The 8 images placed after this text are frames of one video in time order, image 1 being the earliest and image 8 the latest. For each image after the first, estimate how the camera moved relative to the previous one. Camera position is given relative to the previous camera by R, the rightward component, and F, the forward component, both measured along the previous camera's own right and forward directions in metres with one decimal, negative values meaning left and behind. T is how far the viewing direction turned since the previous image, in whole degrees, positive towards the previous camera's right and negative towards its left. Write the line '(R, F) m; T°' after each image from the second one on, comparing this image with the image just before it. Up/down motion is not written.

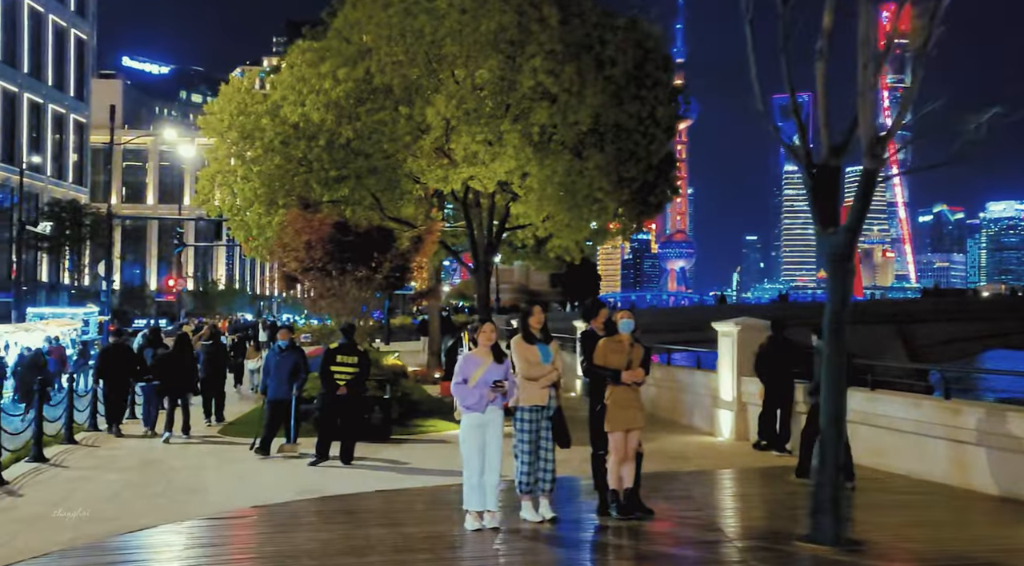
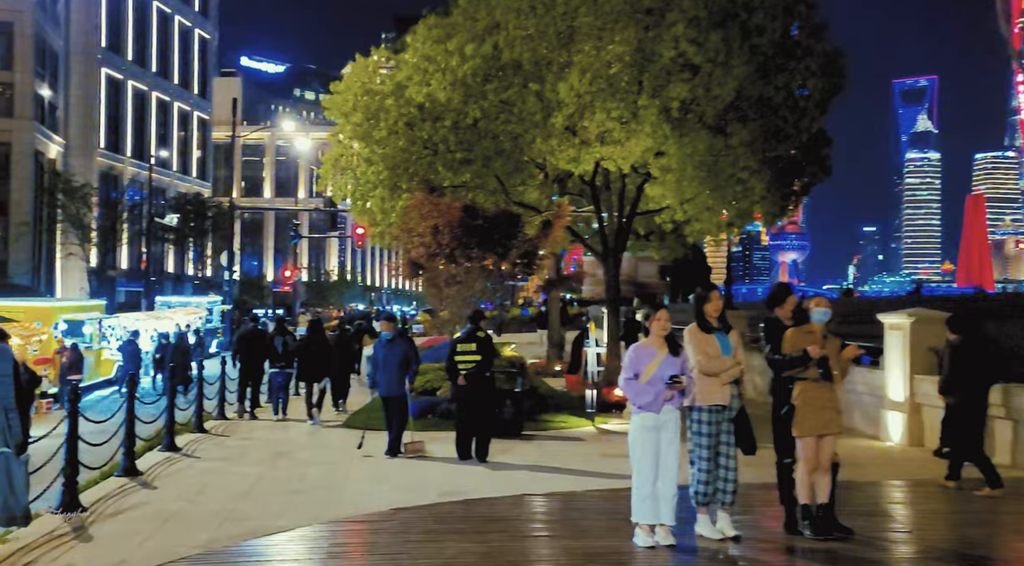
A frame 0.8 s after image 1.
(-0.4, +0.8) m; -6°
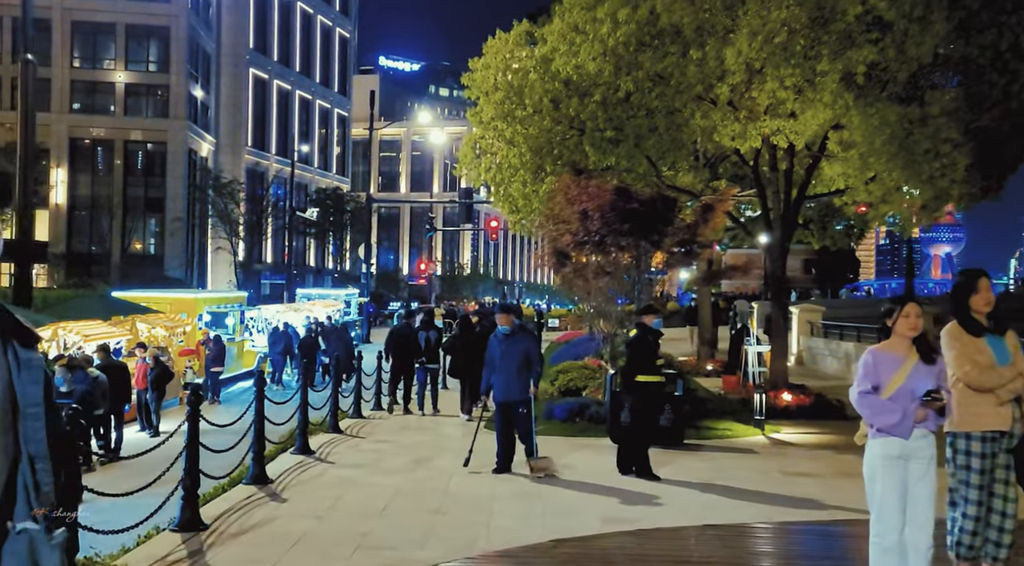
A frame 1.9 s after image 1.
(-0.3, +1.3) m; -7°
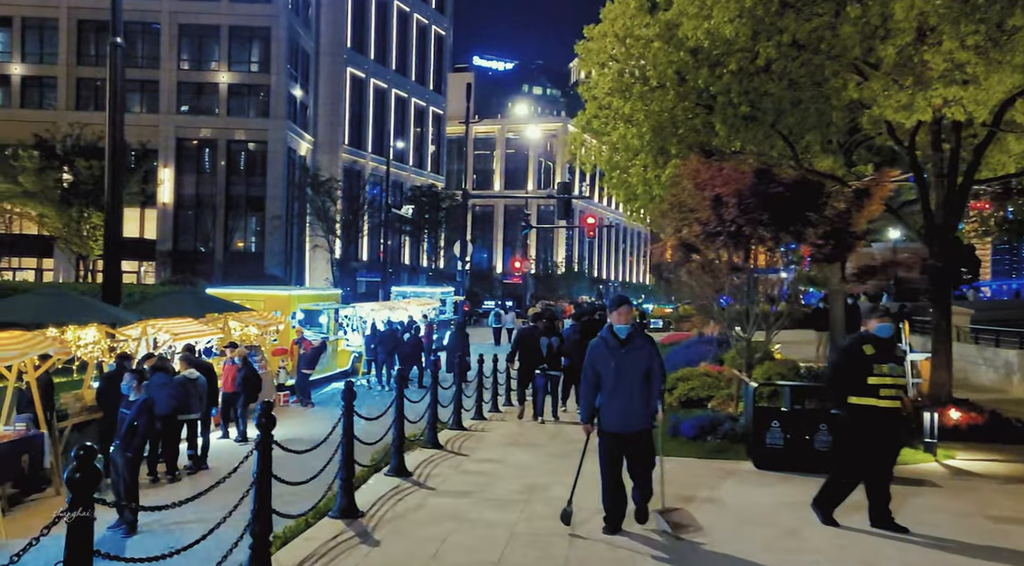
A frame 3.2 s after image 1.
(-0.3, +1.6) m; -5°
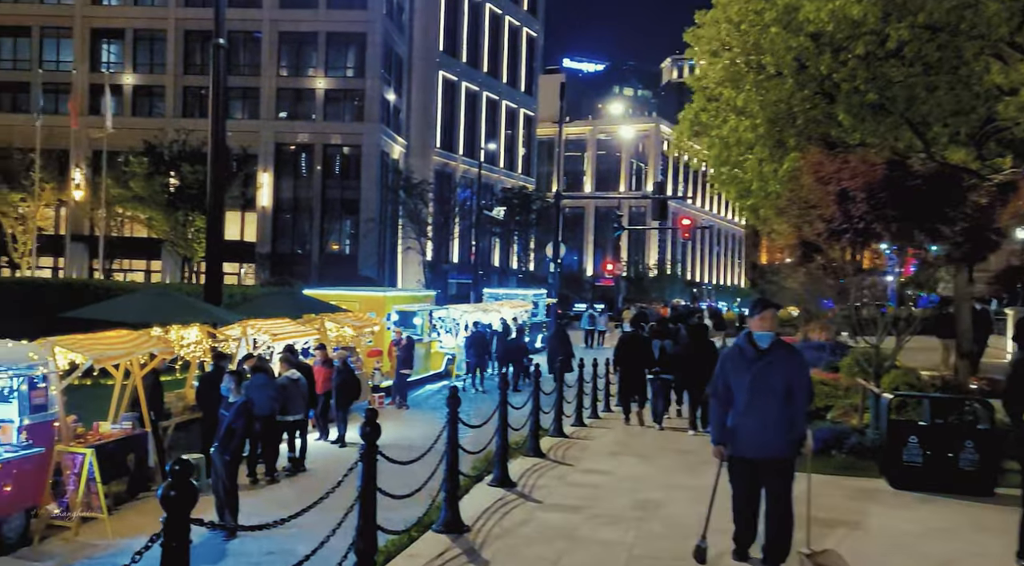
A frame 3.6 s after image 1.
(-0.2, +0.6) m; -5°
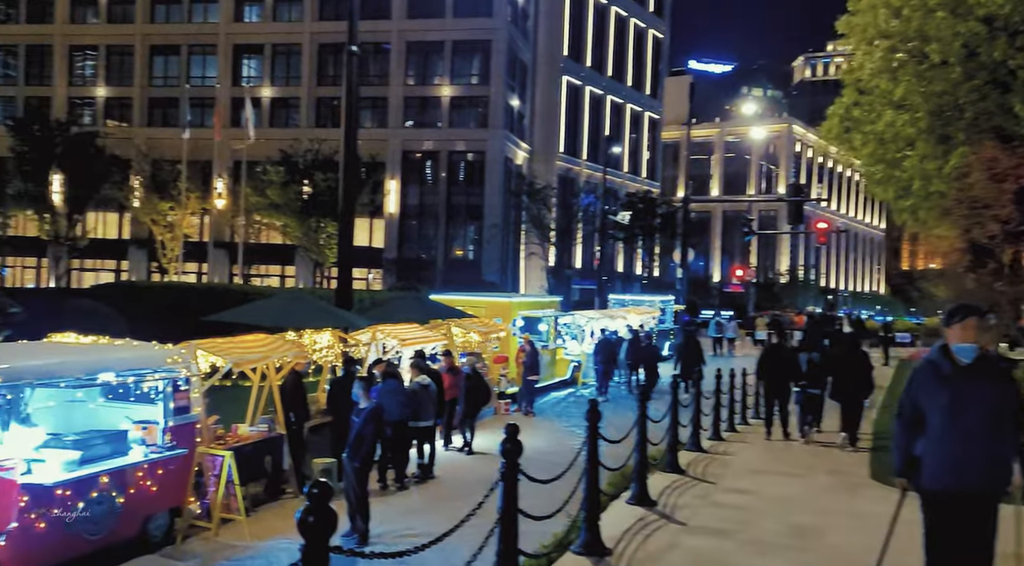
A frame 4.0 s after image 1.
(-0.2, +0.6) m; -6°
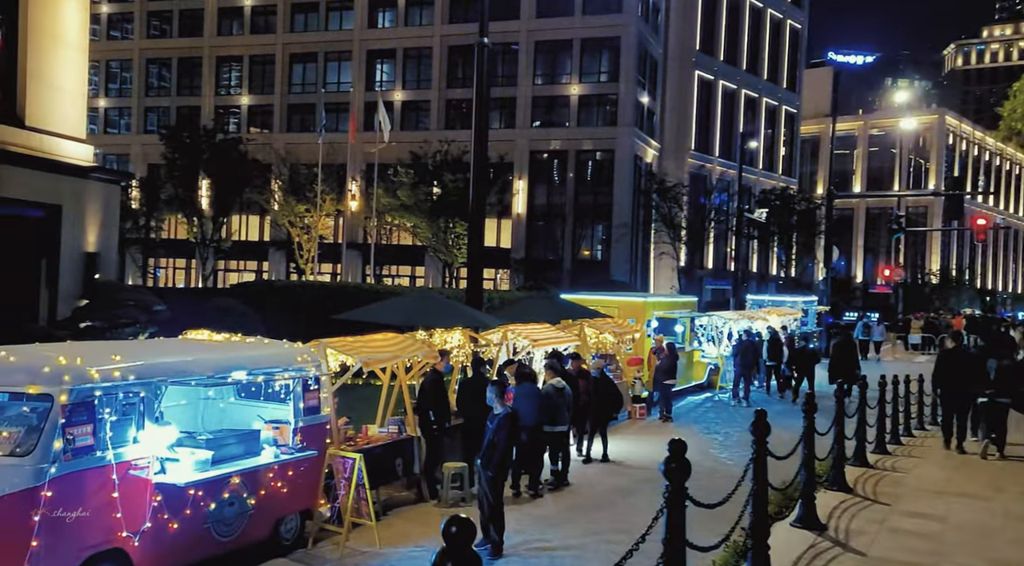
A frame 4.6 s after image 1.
(-0.2, +1.0) m; -7°
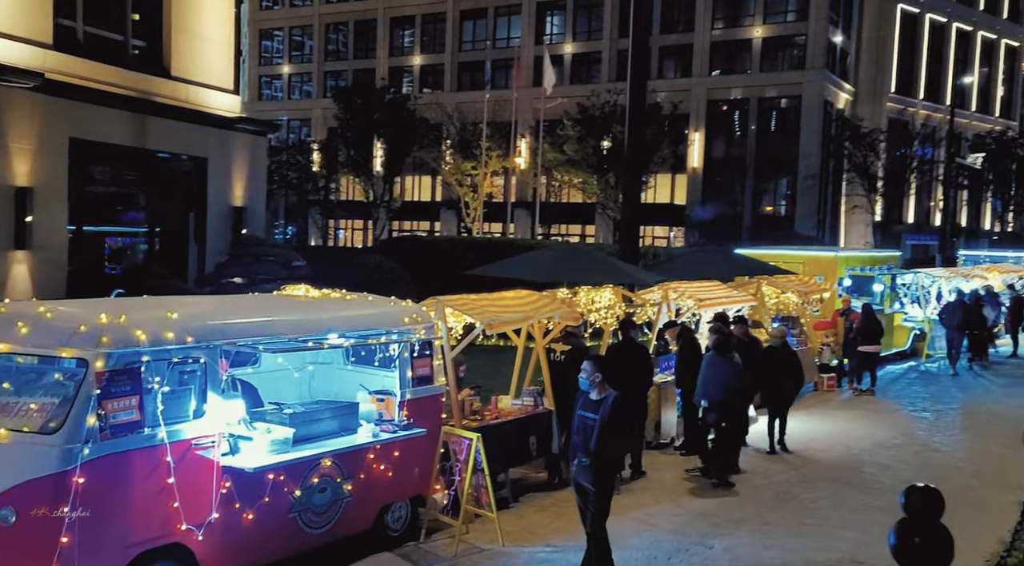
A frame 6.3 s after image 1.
(+0.4, +3.4) m; -9°
